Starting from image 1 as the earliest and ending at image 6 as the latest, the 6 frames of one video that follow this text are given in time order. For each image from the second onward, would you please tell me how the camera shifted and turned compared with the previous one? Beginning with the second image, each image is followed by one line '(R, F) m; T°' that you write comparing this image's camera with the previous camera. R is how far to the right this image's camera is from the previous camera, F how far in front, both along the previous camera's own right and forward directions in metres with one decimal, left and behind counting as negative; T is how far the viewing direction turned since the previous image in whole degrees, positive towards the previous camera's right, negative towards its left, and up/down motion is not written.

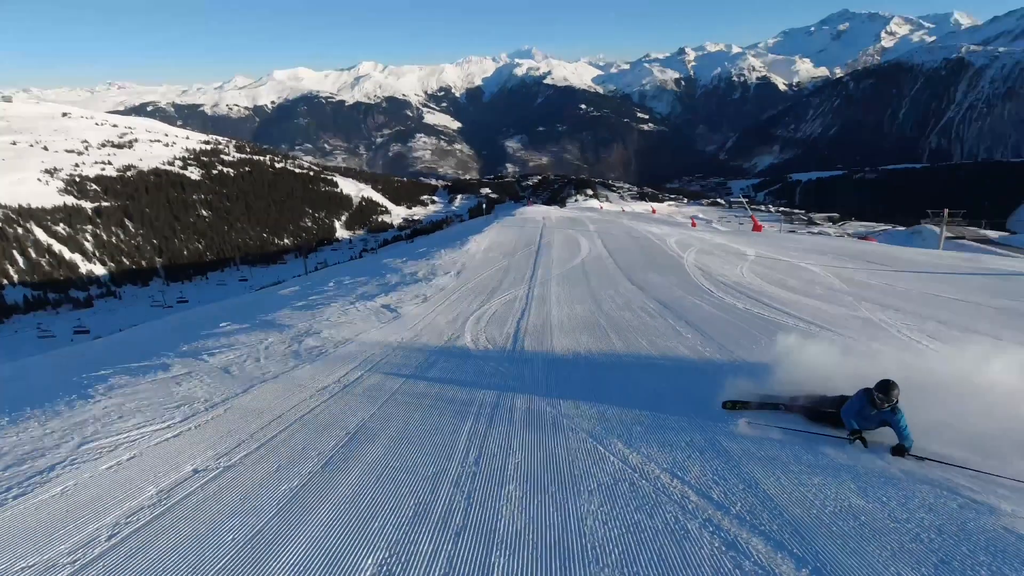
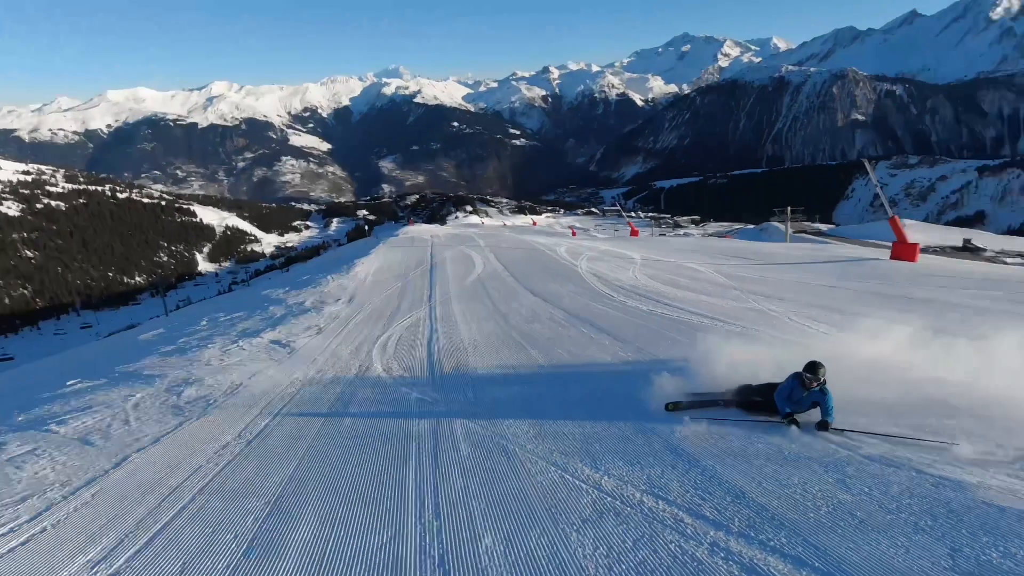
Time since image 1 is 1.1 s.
(-0.5, +0.7) m; +12°
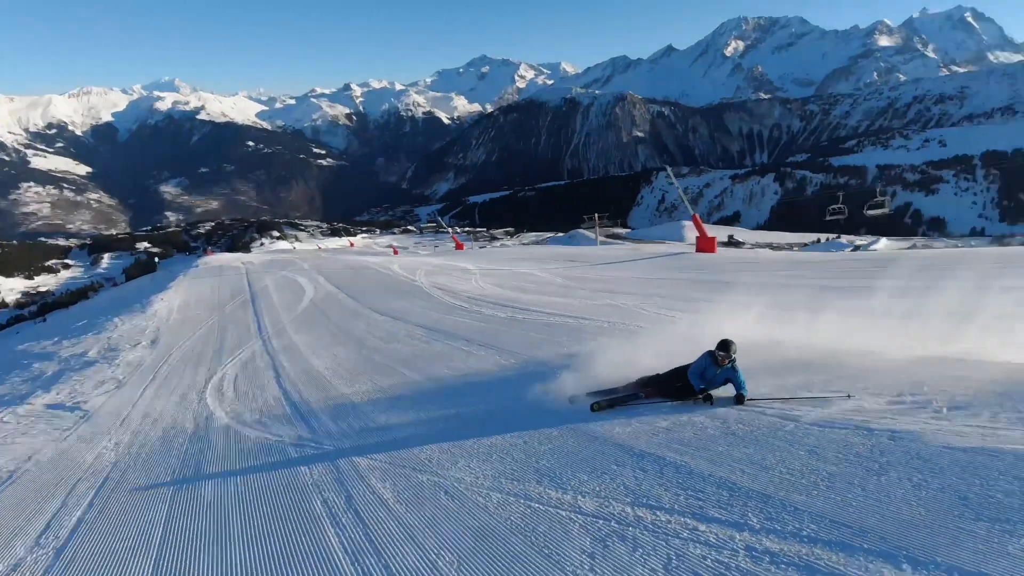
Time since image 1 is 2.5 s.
(-0.9, +1.0) m; +19°
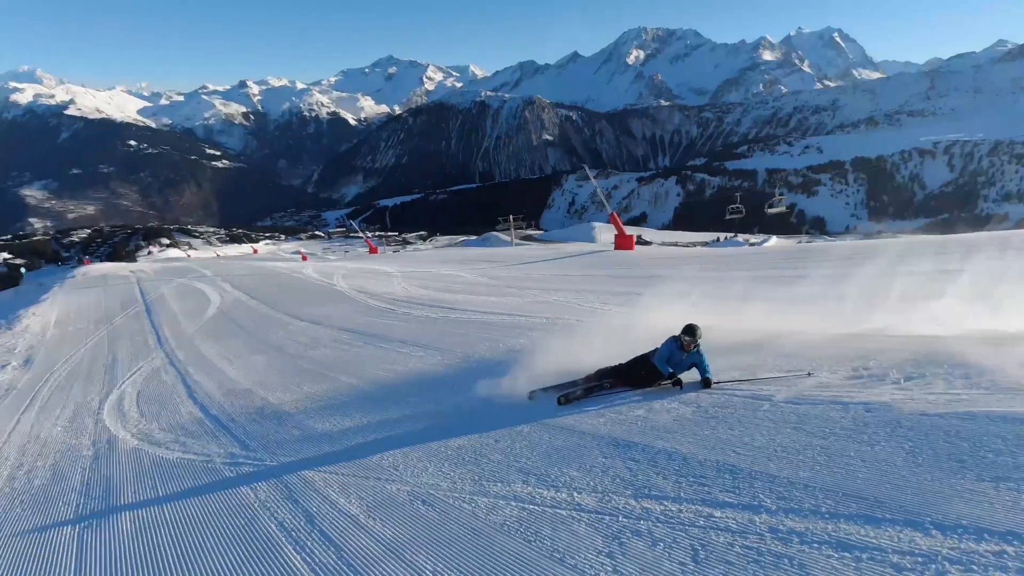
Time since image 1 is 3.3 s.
(-0.5, +0.4) m; +9°
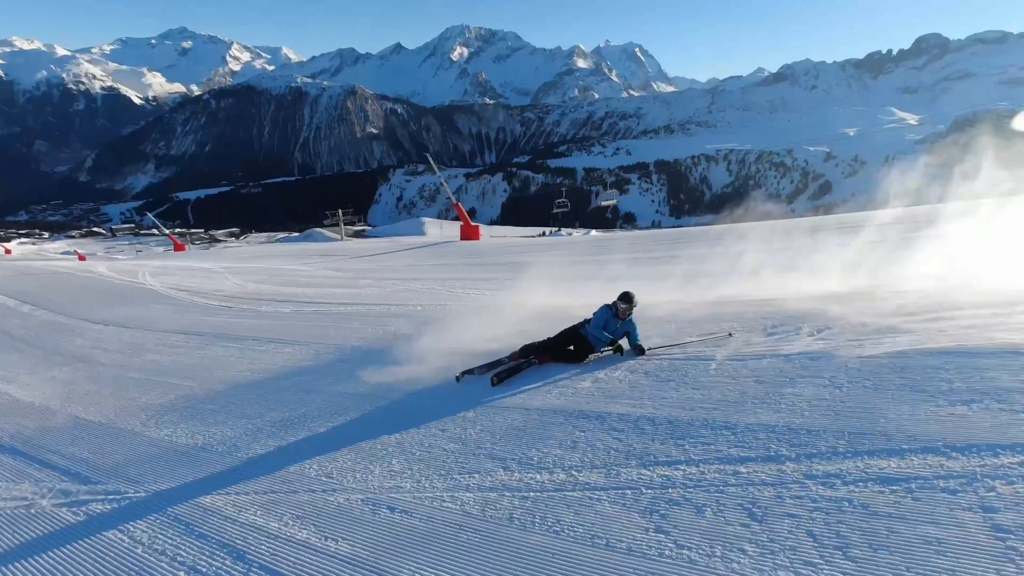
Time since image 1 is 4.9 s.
(-1.0, +0.7) m; +18°
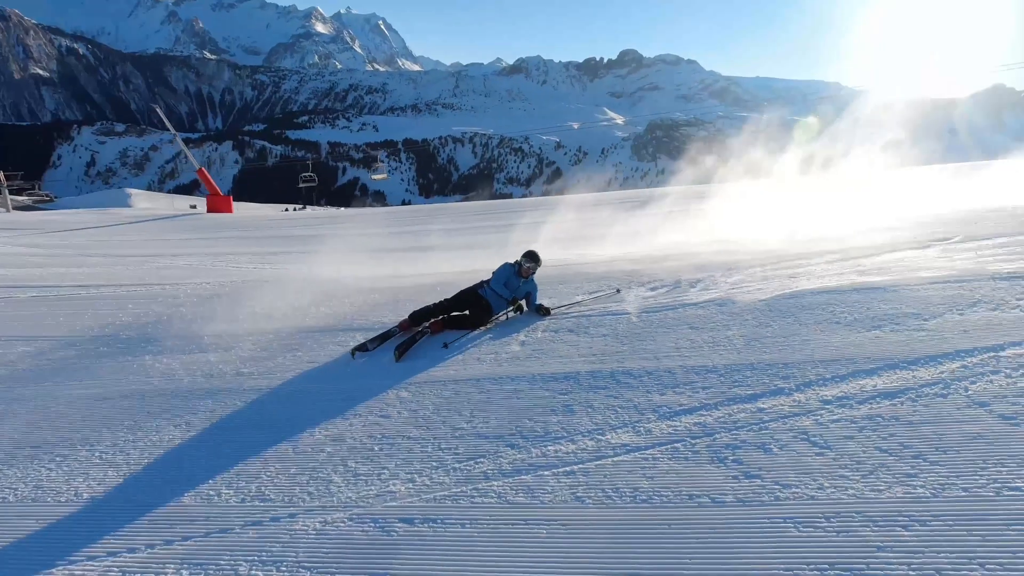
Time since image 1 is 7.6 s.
(-1.4, +0.9) m; +26°
